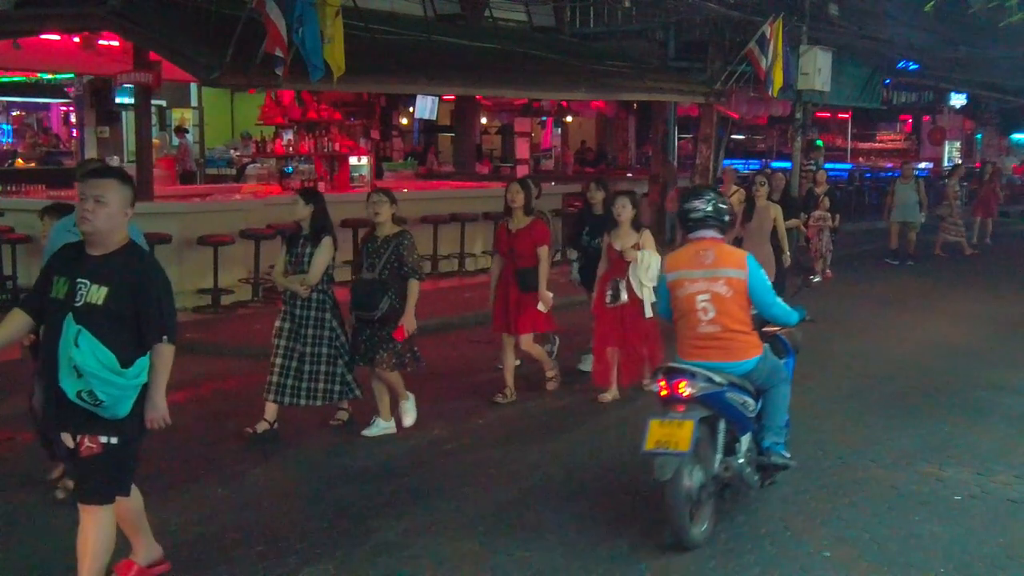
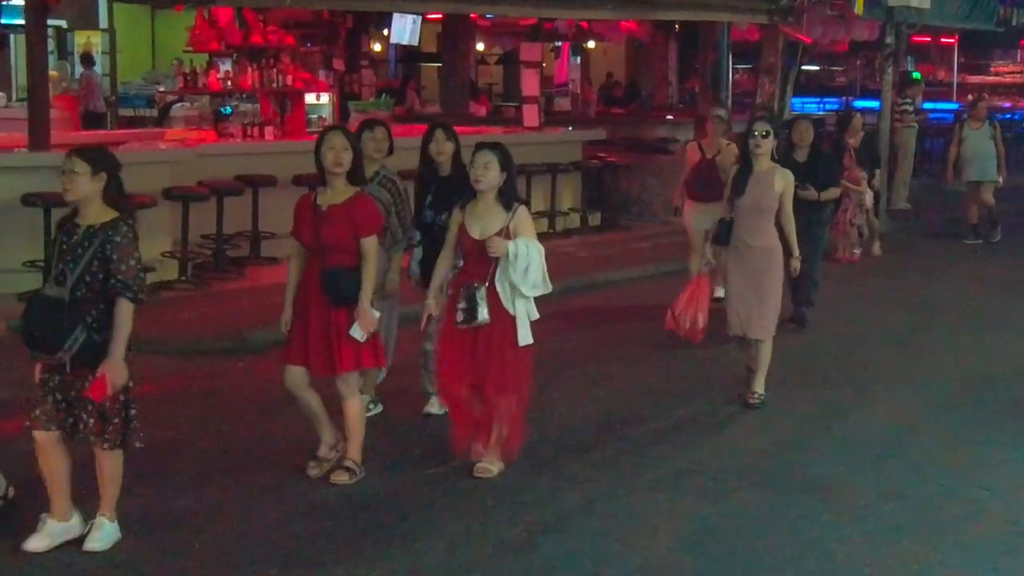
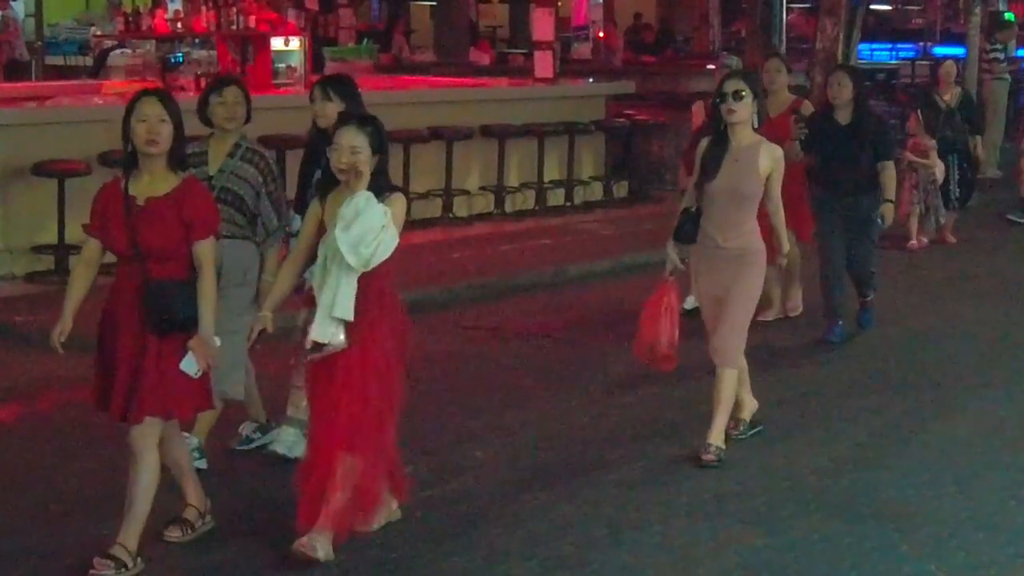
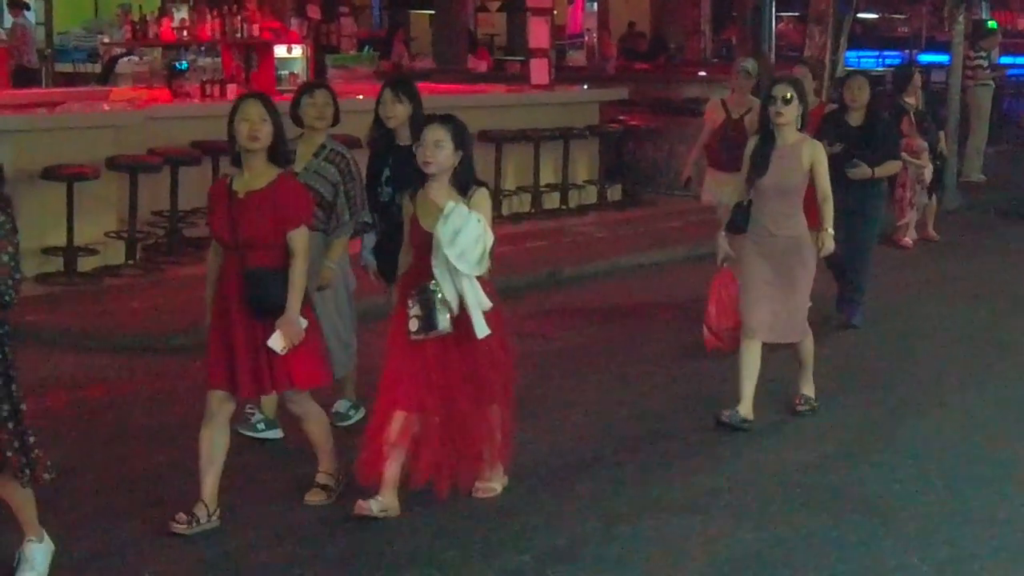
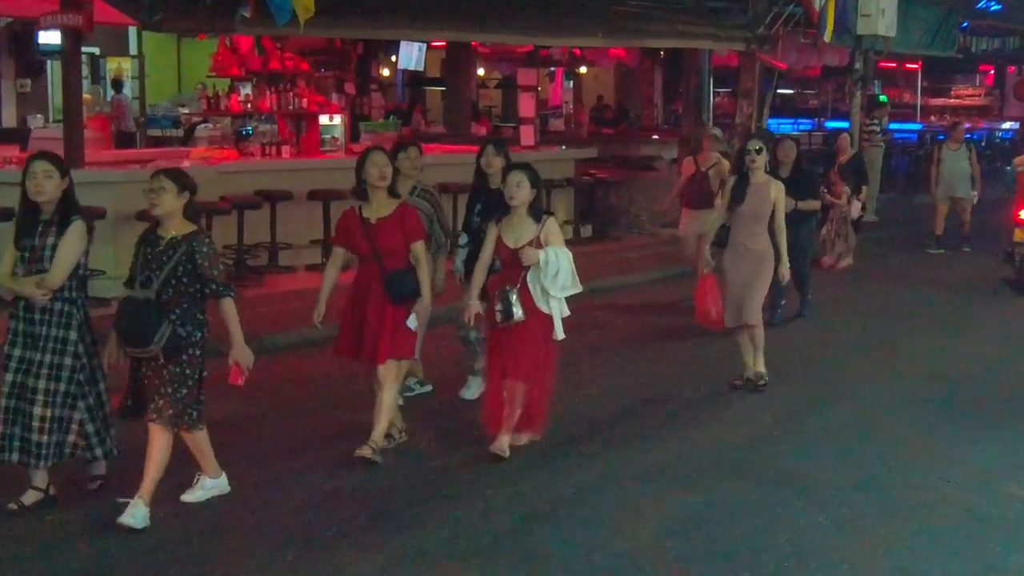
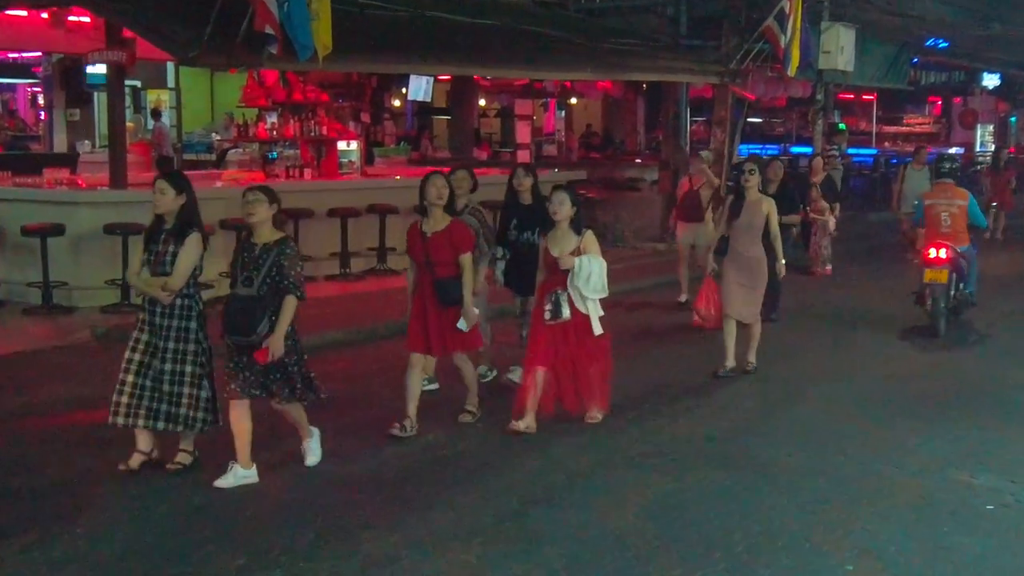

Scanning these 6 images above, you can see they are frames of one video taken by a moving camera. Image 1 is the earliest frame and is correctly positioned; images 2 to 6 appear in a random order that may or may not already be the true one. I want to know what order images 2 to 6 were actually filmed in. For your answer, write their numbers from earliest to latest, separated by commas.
6, 5, 2, 4, 3
